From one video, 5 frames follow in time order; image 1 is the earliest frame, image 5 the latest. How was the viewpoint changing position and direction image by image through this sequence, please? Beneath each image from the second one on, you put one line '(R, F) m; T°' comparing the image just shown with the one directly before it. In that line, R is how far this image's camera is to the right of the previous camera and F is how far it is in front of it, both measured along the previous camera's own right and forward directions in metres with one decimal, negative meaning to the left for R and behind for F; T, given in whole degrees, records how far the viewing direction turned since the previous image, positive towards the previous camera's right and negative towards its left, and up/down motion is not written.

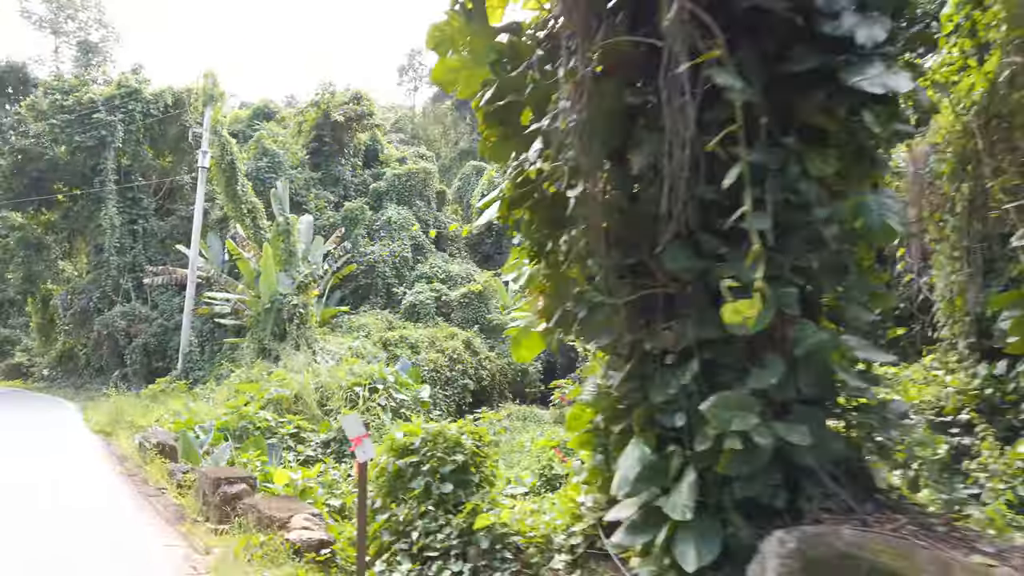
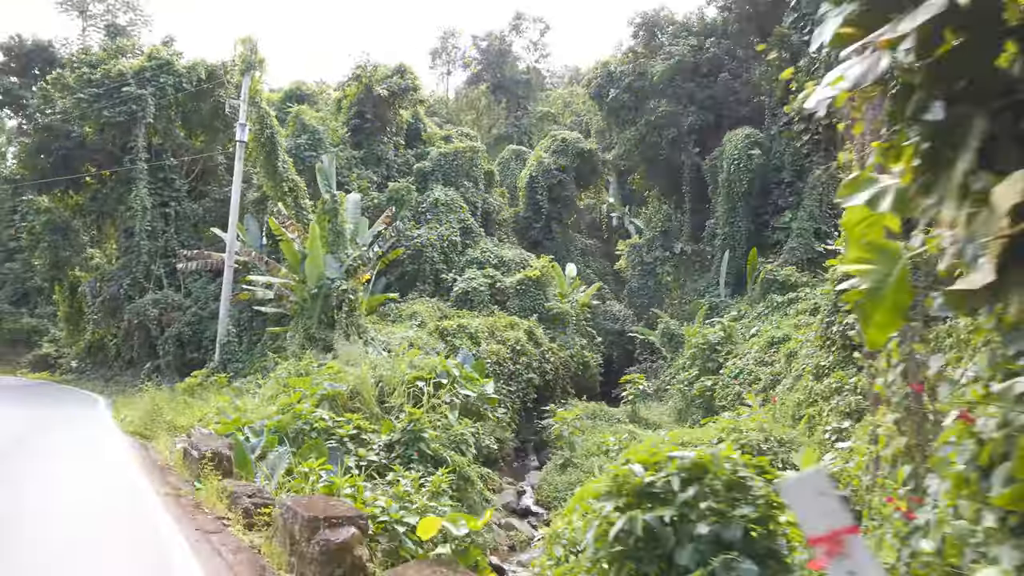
(-0.5, +0.9) m; -2°
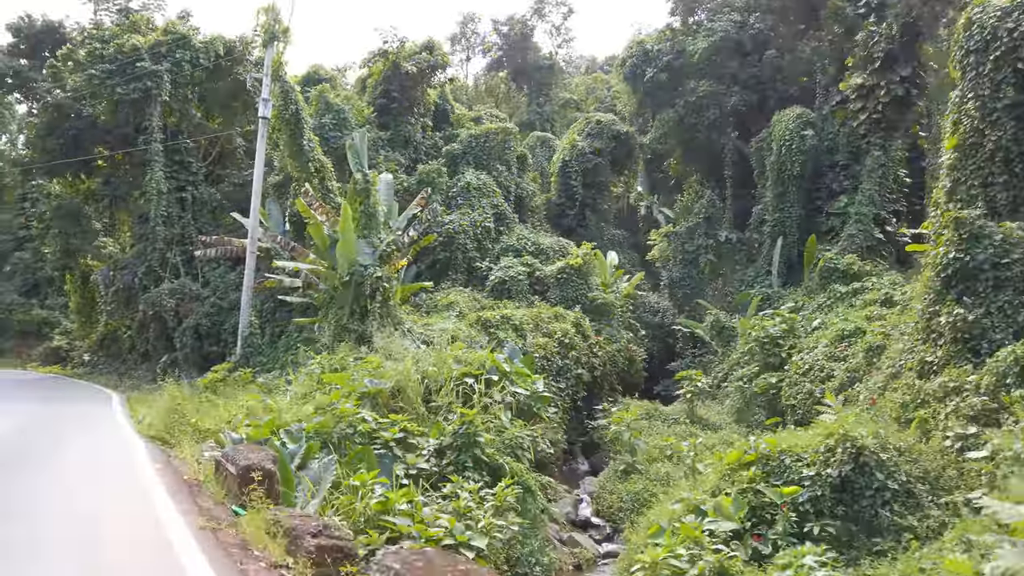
(-0.4, +0.7) m; -1°
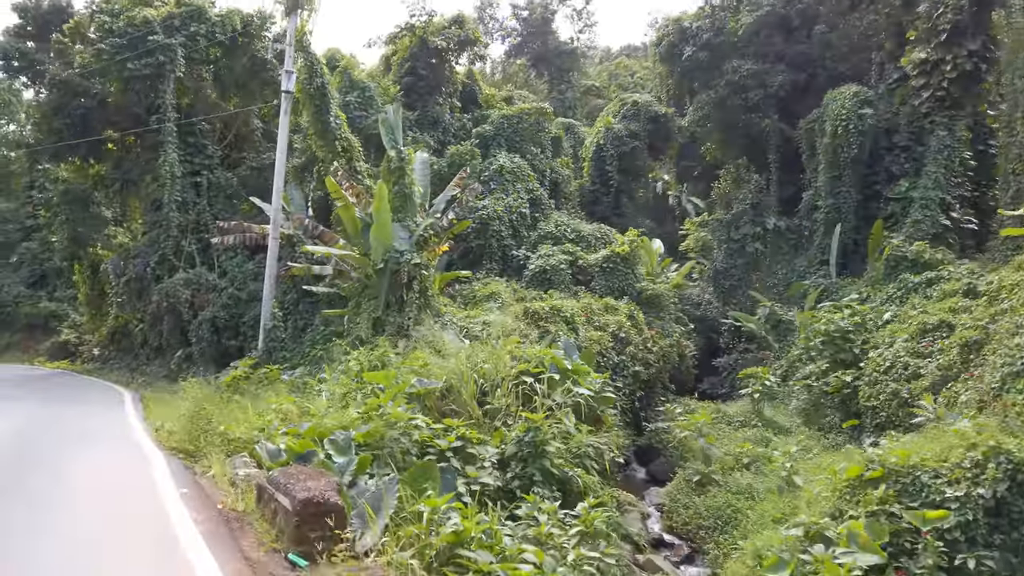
(-0.4, +0.7) m; -1°
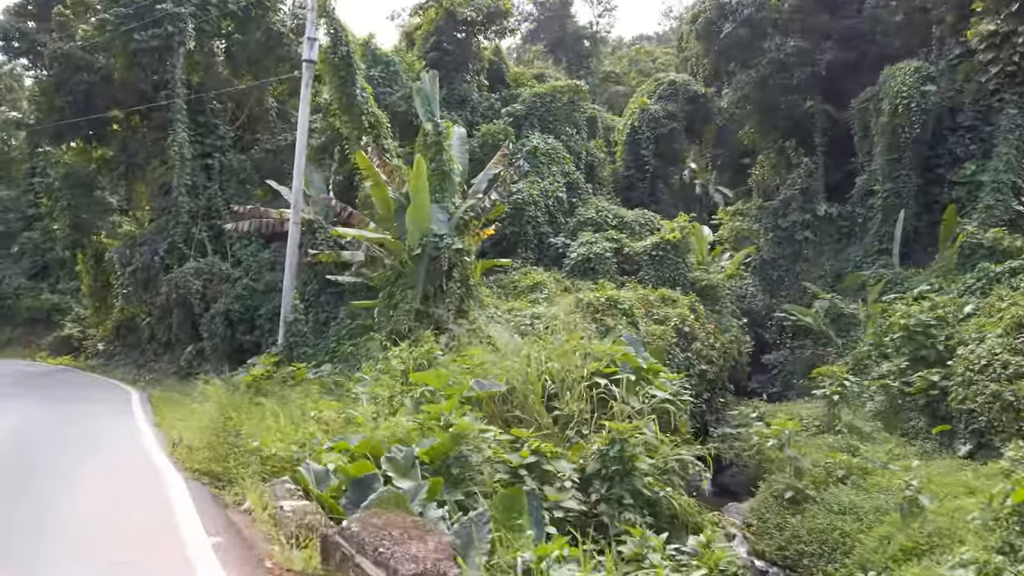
(-0.4, +0.7) m; 0°
